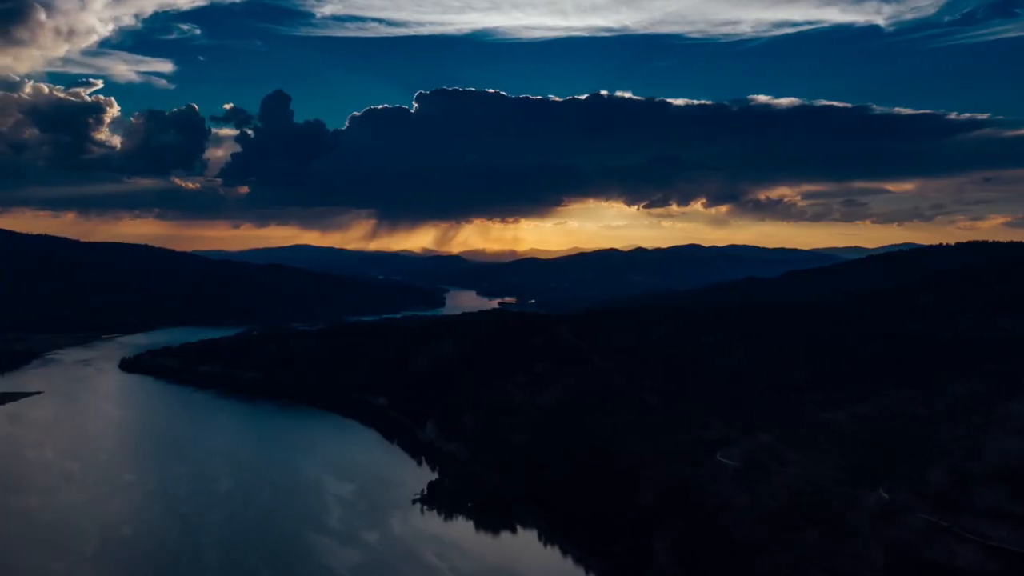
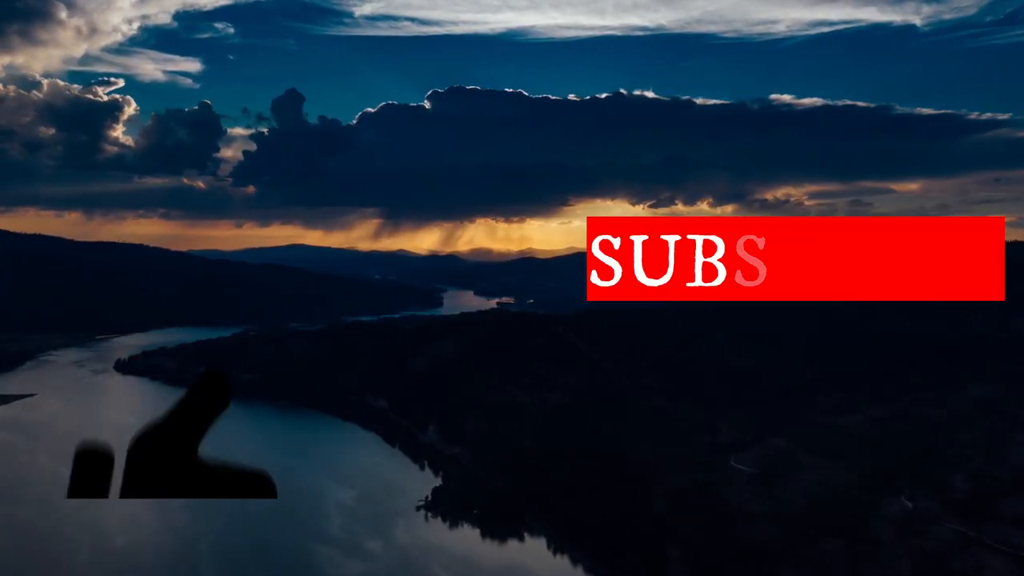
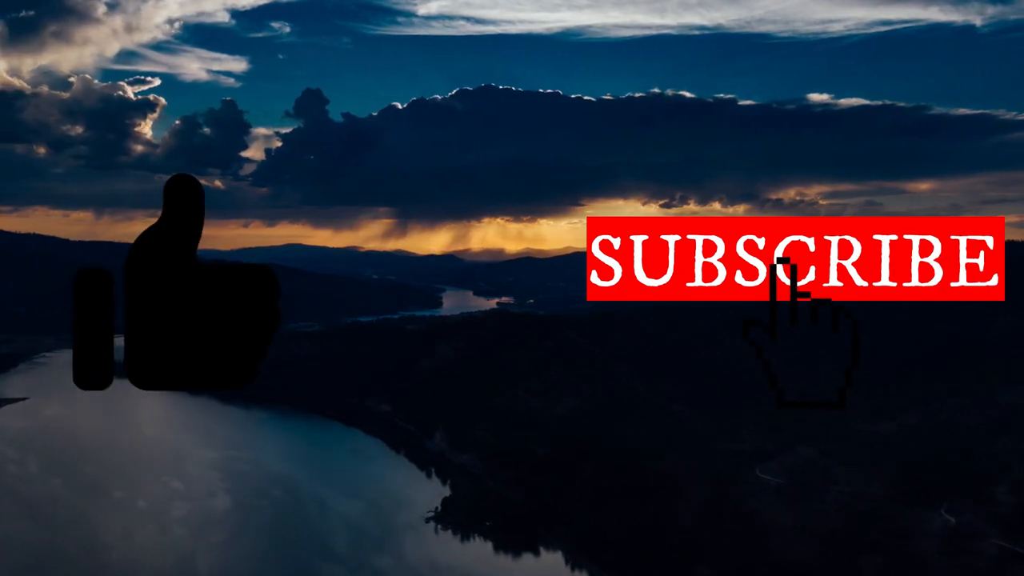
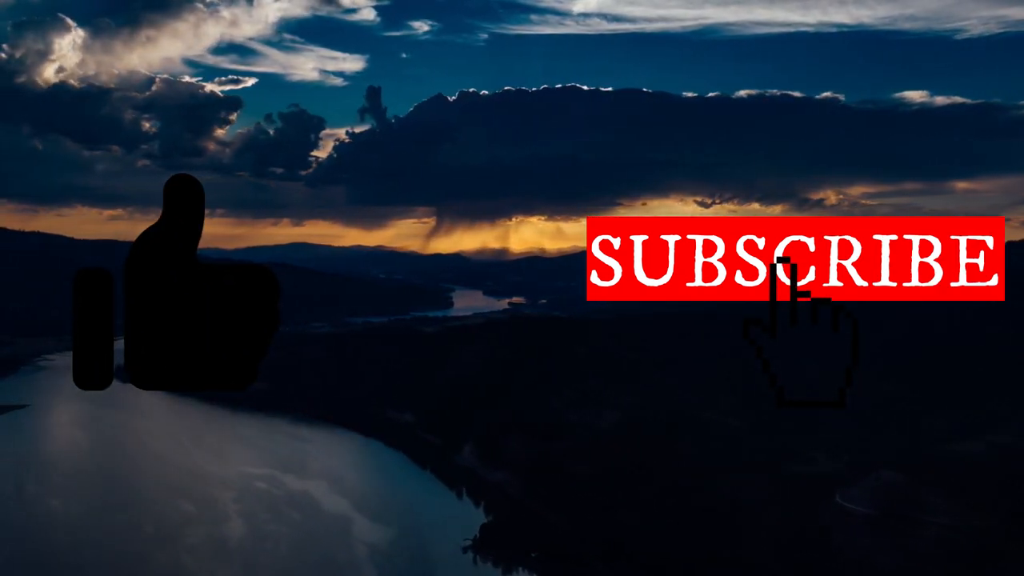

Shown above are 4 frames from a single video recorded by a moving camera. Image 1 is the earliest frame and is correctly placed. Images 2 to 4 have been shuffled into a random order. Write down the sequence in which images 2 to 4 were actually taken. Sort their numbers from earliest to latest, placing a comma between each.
2, 3, 4
